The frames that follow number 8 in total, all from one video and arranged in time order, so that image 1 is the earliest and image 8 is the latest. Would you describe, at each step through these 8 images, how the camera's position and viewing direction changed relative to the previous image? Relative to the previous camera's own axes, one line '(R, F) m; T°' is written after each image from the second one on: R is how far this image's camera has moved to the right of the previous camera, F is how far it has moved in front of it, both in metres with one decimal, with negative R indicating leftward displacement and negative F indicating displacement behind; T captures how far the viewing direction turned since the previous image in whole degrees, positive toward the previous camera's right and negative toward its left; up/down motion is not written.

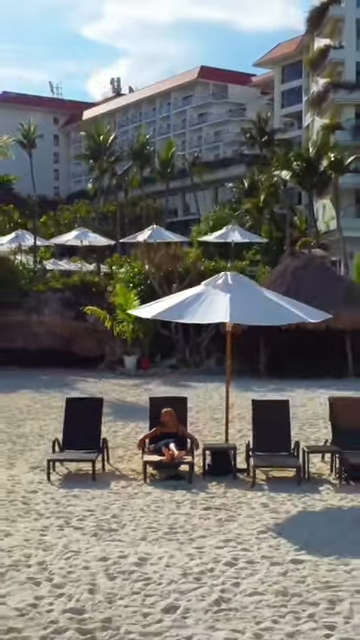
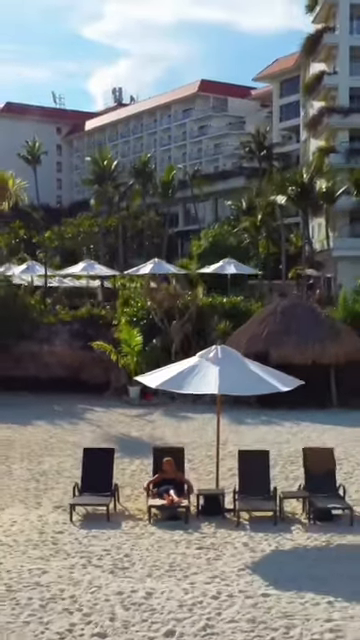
(0.0, -1.7) m; 0°
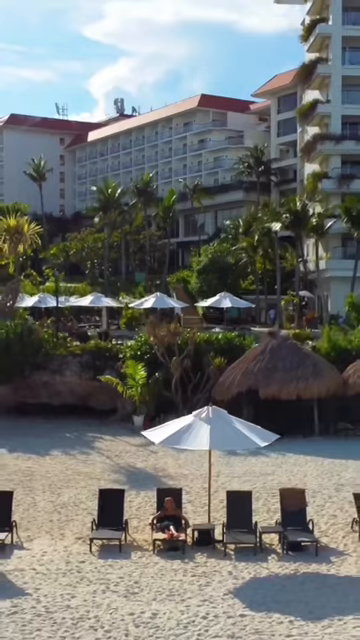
(0.0, -2.2) m; 0°
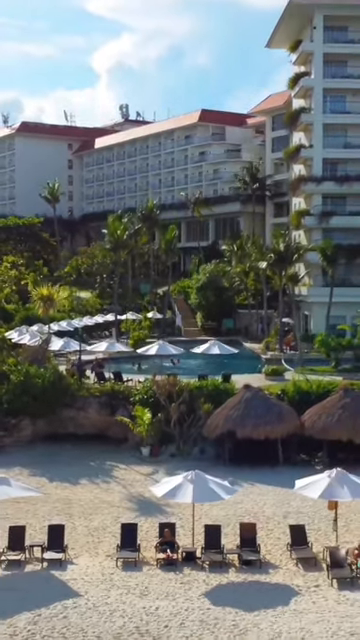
(+0.2, -6.4) m; 0°
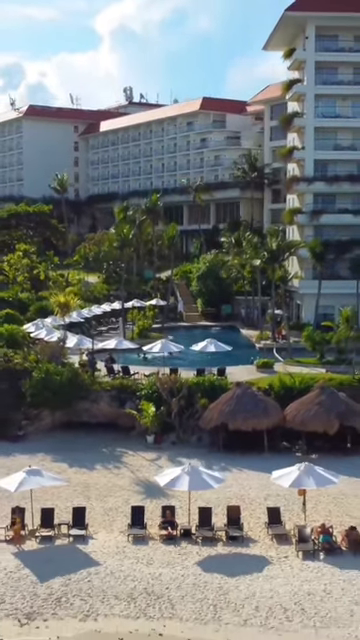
(+0.1, -4.3) m; 0°
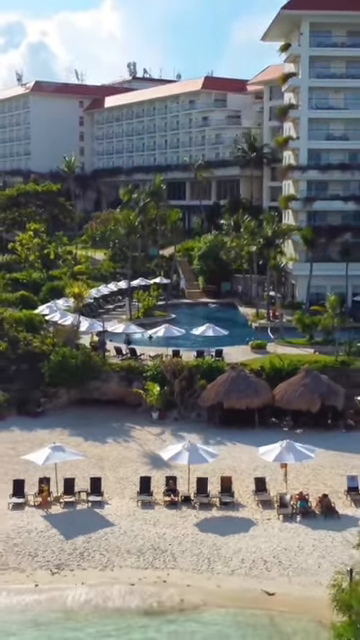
(+0.1, -4.1) m; 0°
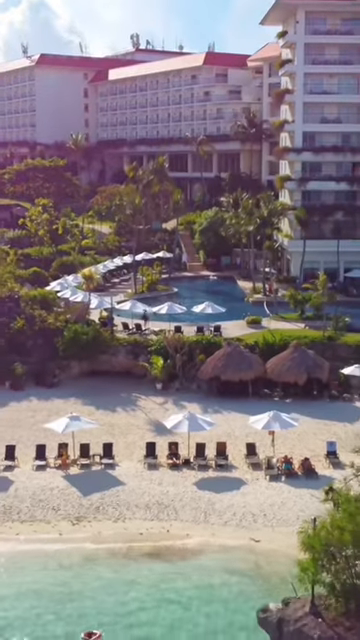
(0.0, -3.9) m; 0°
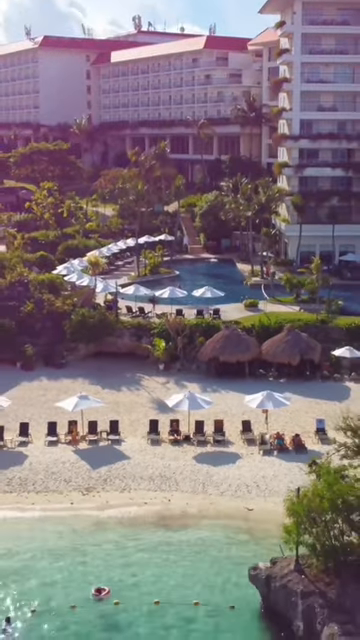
(0.0, -2.5) m; 0°
